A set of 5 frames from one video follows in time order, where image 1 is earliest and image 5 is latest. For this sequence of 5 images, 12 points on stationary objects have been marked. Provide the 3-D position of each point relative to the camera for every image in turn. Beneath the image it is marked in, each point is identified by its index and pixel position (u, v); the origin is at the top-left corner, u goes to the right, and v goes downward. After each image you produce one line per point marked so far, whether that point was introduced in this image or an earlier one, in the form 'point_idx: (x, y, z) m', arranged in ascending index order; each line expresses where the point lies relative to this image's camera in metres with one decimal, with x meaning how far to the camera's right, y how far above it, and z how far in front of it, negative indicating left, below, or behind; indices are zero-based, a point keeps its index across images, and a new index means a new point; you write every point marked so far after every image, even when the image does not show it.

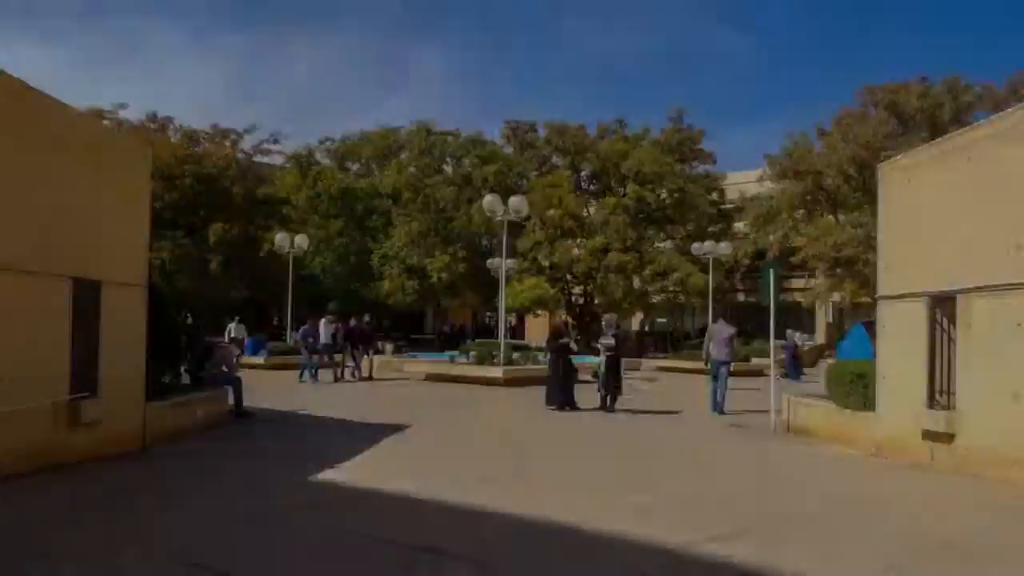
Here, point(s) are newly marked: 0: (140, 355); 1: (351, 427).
0: (-4.4, -0.8, +12.7) m
1: (-2.3, -2.0, +14.9) m
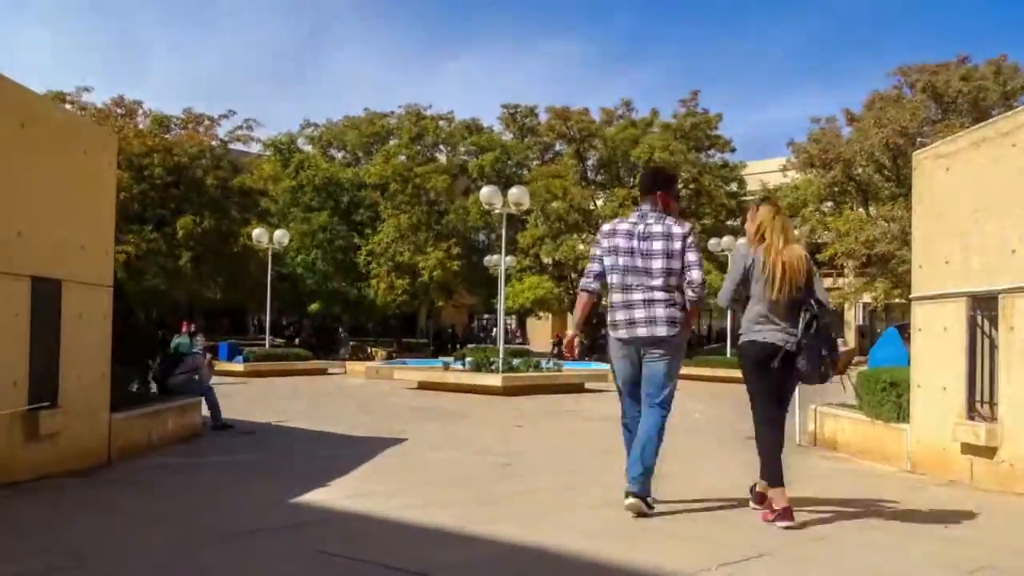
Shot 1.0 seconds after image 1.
0: (-4.4, -0.8, +11.7) m
1: (-2.3, -2.0, +13.9) m
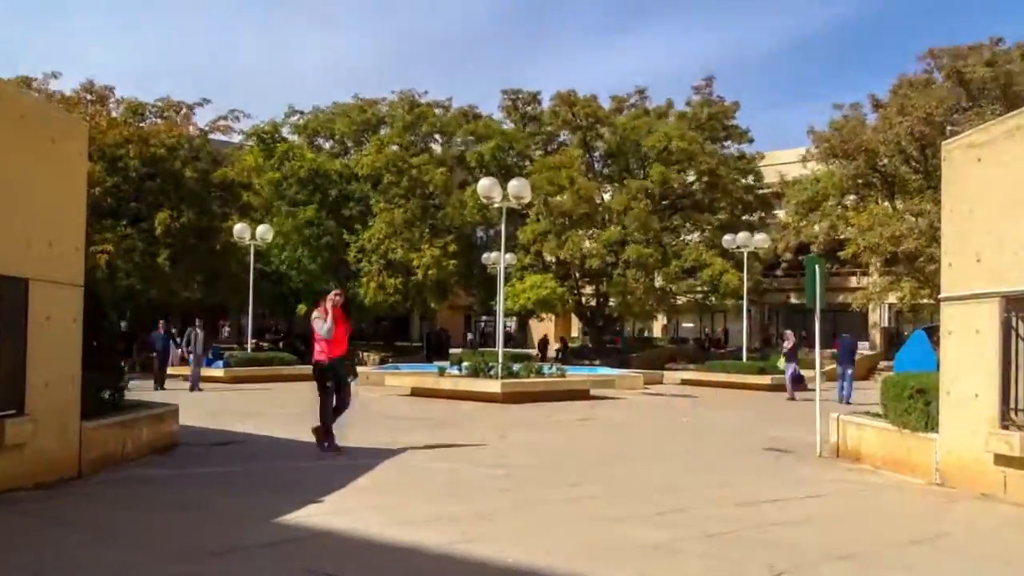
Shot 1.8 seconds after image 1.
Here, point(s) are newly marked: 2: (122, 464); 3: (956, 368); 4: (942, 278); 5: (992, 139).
0: (-4.4, -0.8, +10.9) m
1: (-2.3, -2.0, +13.1) m
2: (-4.2, -1.9, +11.5) m
3: (+4.4, -0.8, +10.7) m
4: (+4.4, +0.1, +11.1) m
5: (+4.6, +1.4, +10.4) m
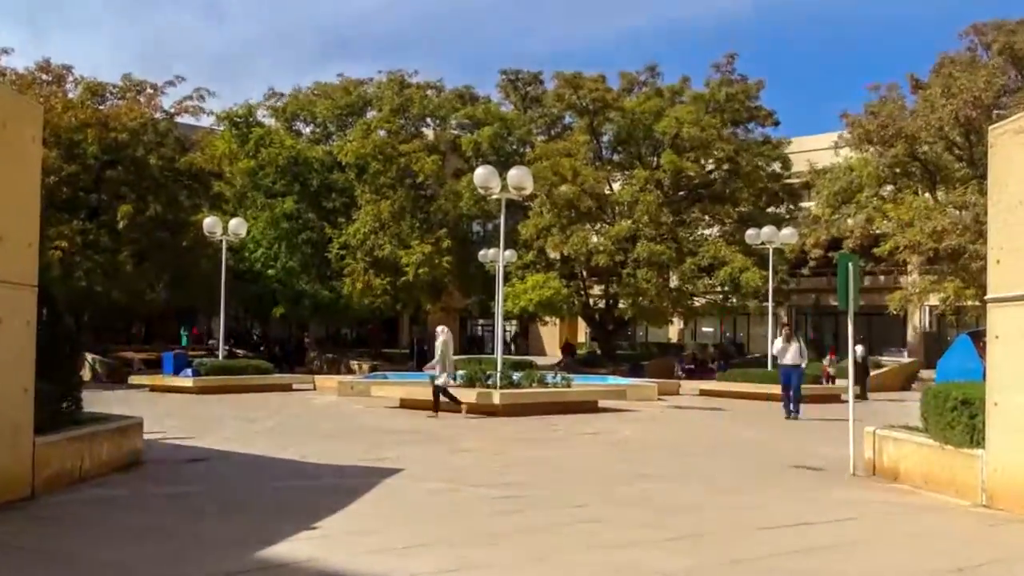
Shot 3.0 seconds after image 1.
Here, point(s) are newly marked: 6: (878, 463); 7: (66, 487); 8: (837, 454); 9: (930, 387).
0: (-4.4, -0.8, +9.9) m
1: (-2.3, -2.0, +12.0) m
2: (-4.2, -1.9, +10.5) m
3: (+4.4, -0.8, +9.7) m
4: (+4.4, +0.1, +10.1) m
5: (+4.6, +1.4, +9.4) m
6: (+4.0, -1.9, +11.9) m
7: (-4.2, -1.9, +10.3) m
8: (+4.1, -2.1, +13.9) m
9: (+4.2, -1.0, +11.0) m
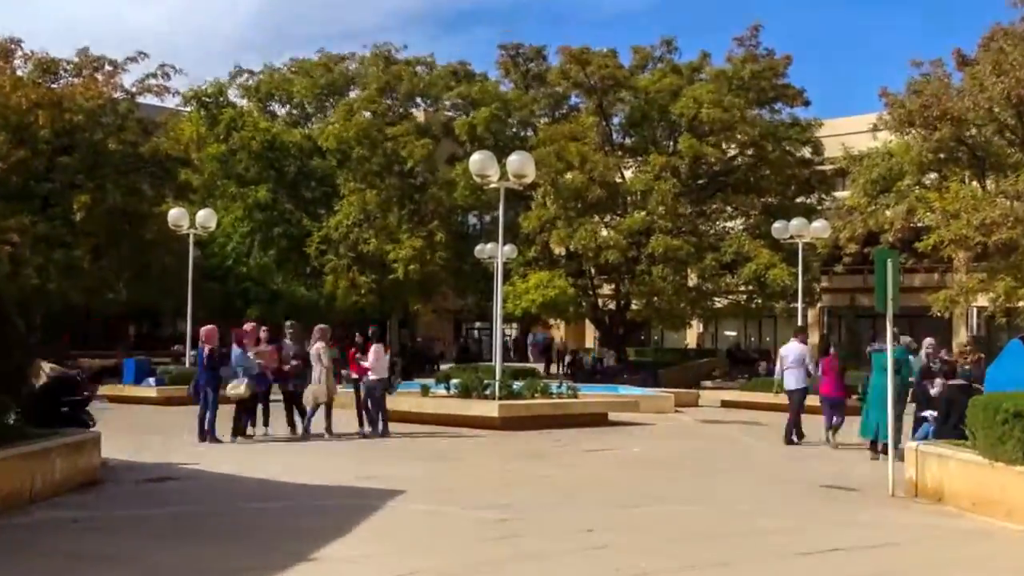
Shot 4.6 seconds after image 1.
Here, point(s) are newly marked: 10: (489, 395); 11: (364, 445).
0: (-4.4, -0.8, +8.9) m
1: (-2.3, -2.0, +11.1) m
2: (-4.2, -1.9, +9.5) m
3: (+4.4, -0.8, +8.7) m
4: (+4.4, +0.1, +9.1) m
5: (+4.6, +1.4, +8.4) m
6: (+4.0, -1.9, +10.9) m
7: (-4.2, -1.9, +9.3) m
8: (+4.1, -2.1, +12.9) m
9: (+4.2, -1.0, +10.0) m
10: (-0.3, -1.9, +19.8) m
11: (-2.0, -2.2, +15.5) m
